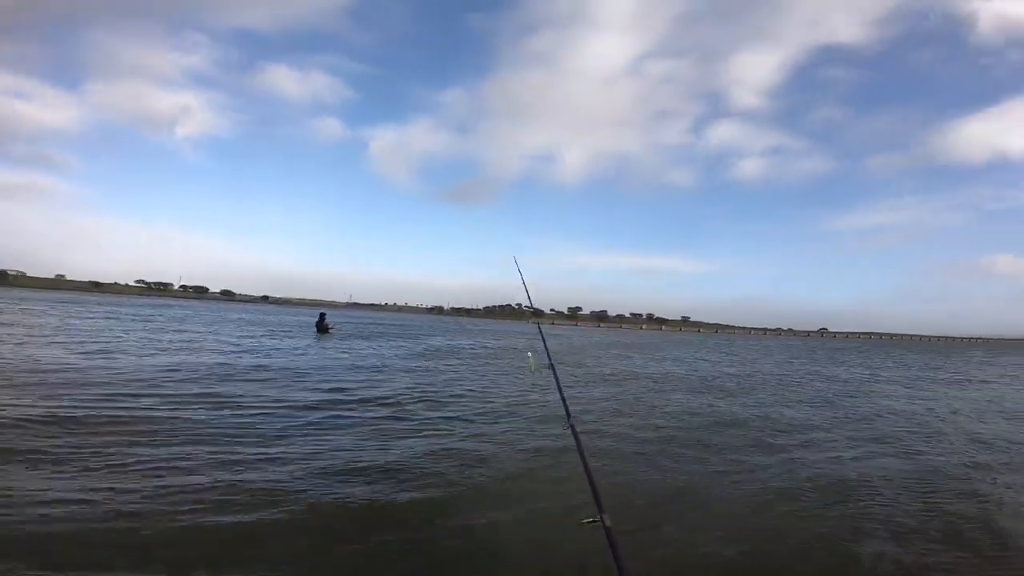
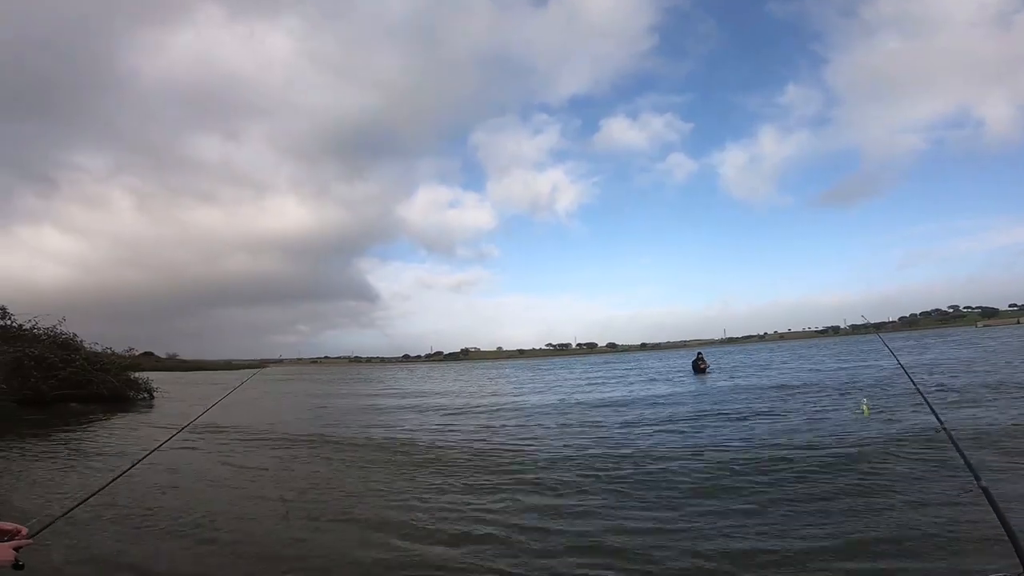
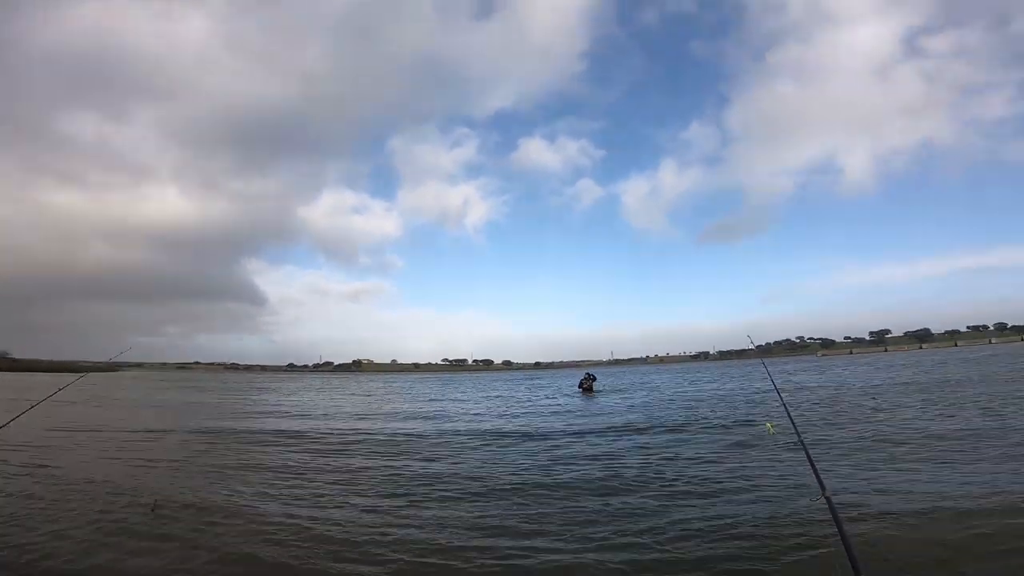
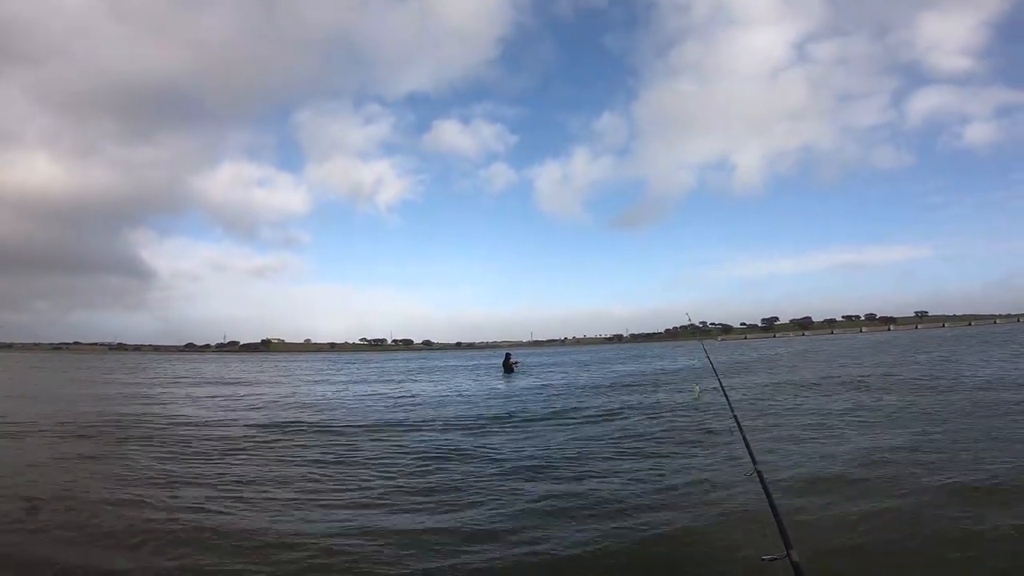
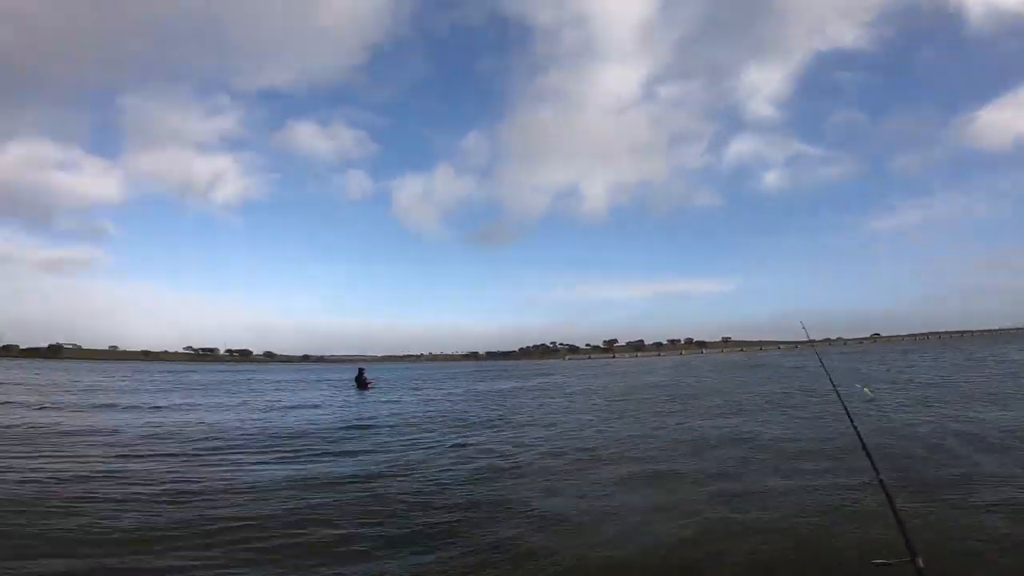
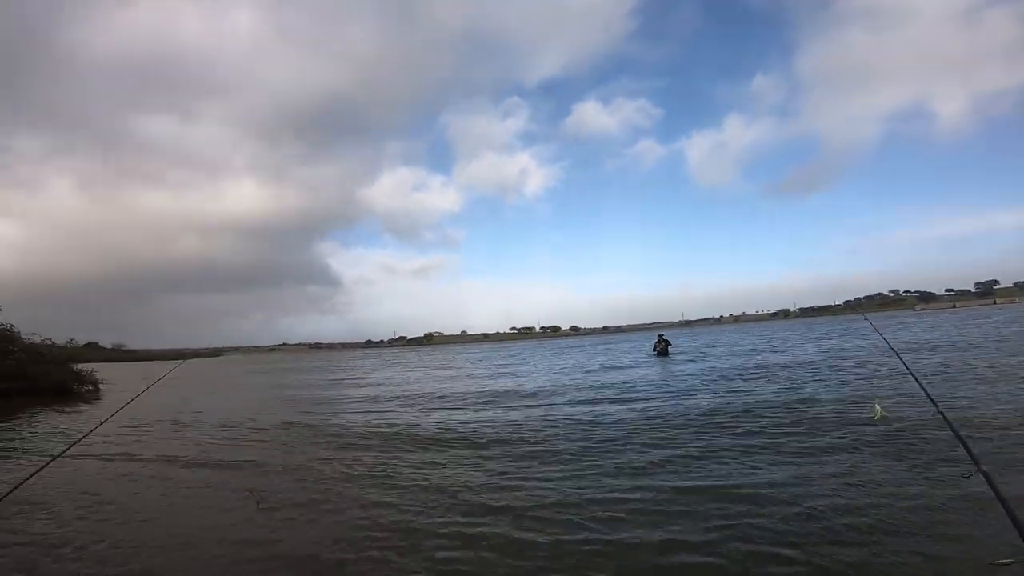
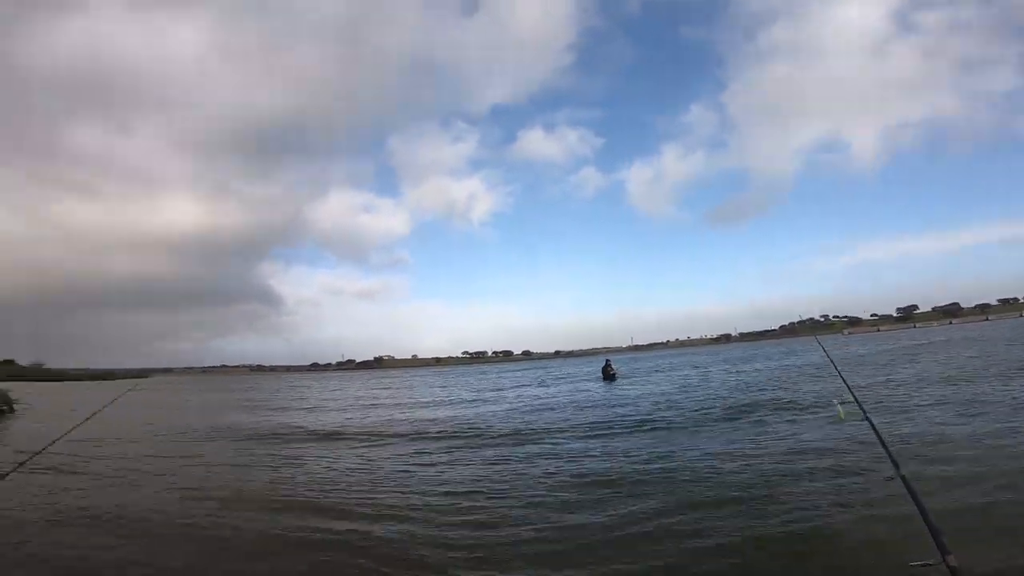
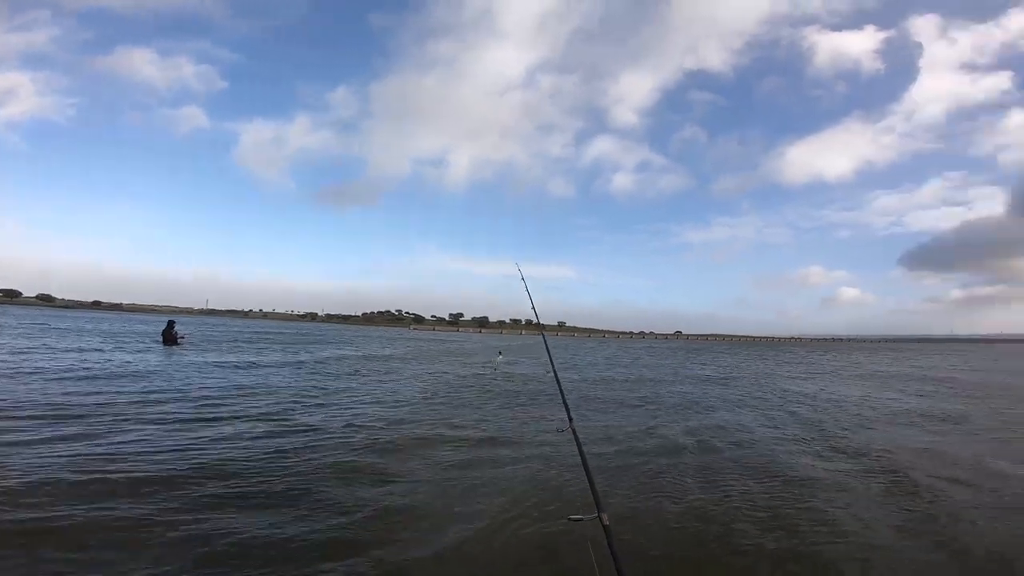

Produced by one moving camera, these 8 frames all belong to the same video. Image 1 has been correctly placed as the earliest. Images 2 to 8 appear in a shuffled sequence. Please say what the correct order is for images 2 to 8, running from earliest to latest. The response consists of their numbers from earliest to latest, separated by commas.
8, 5, 4, 7, 2, 3, 6
